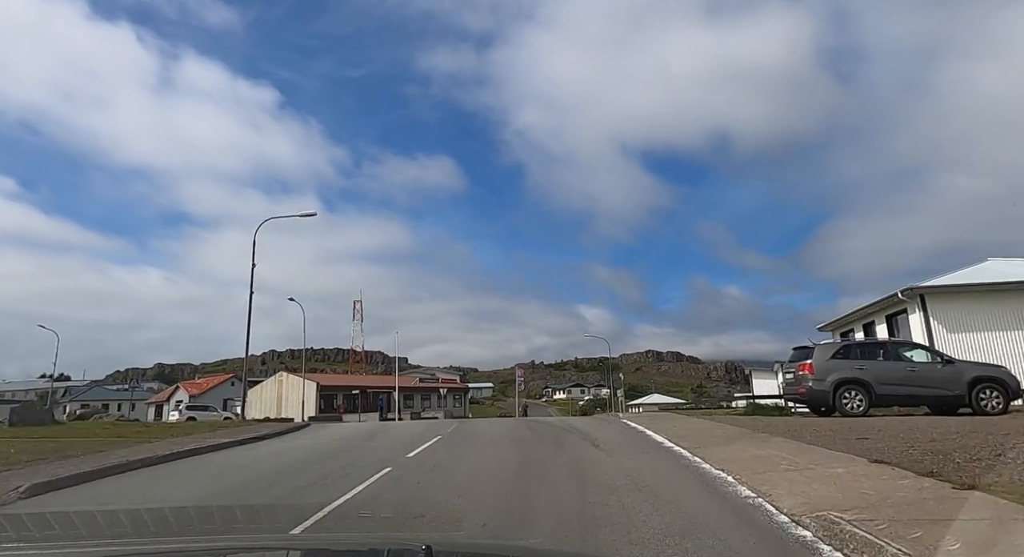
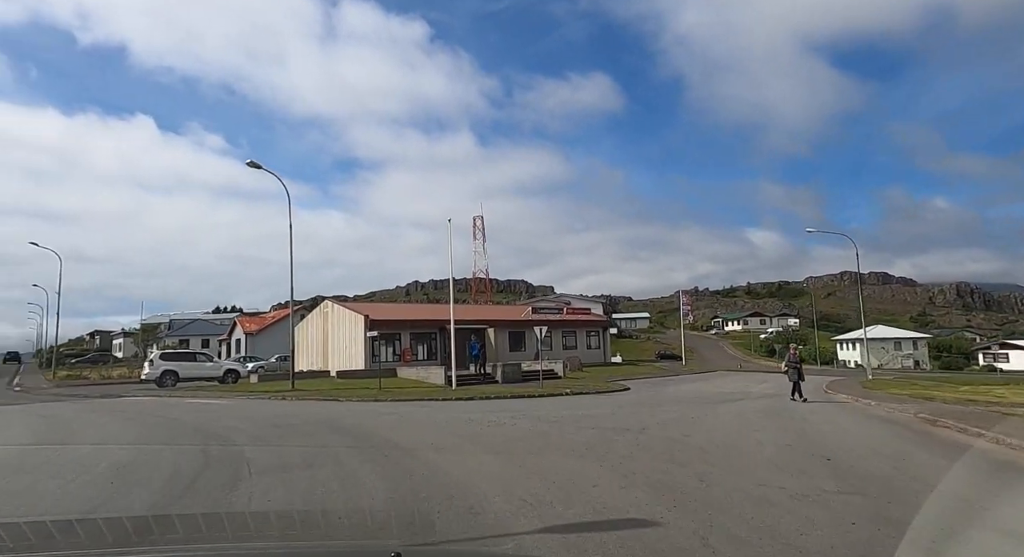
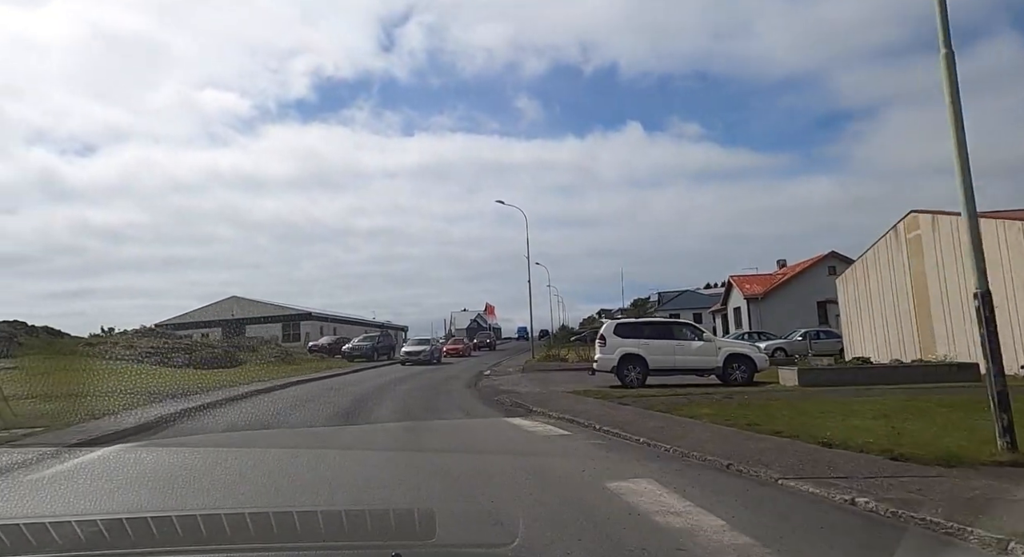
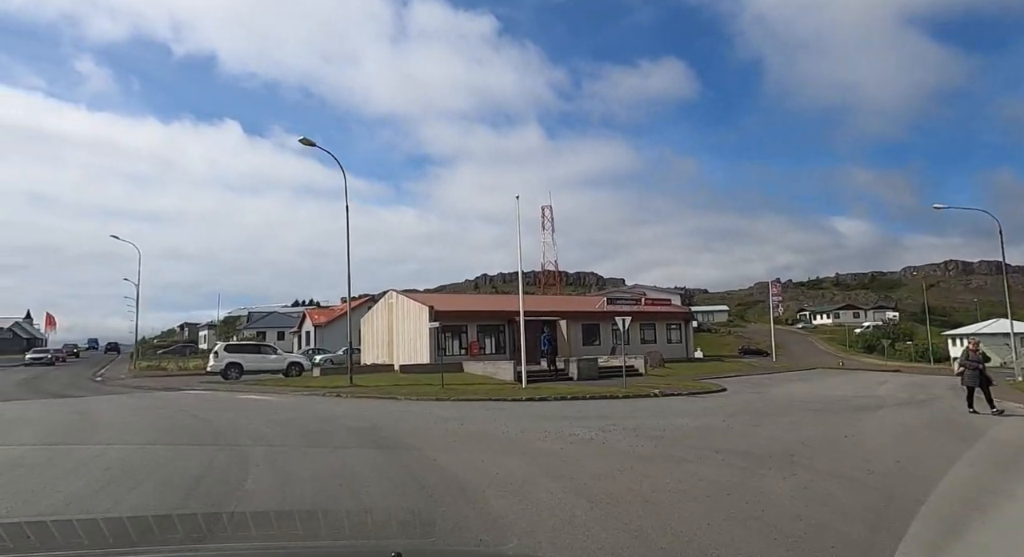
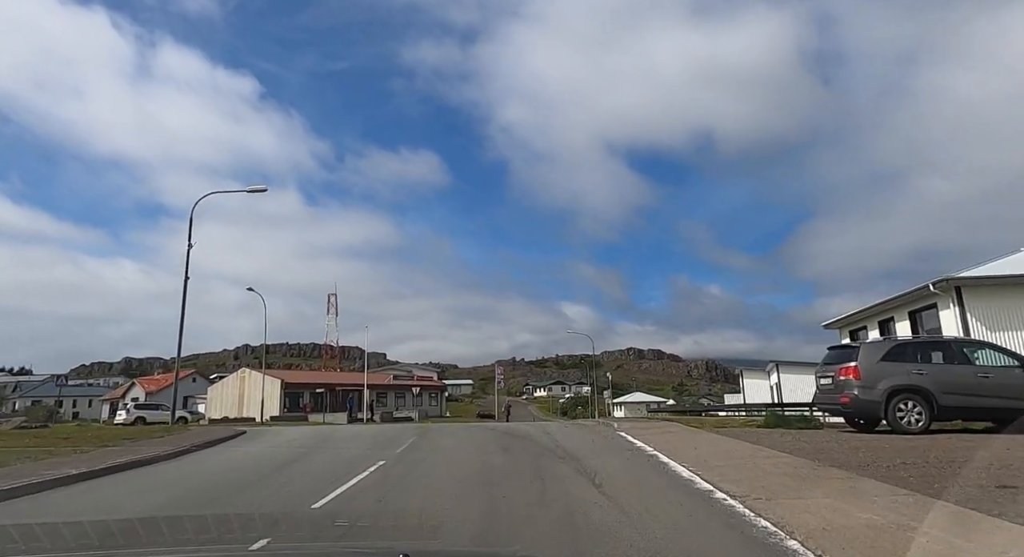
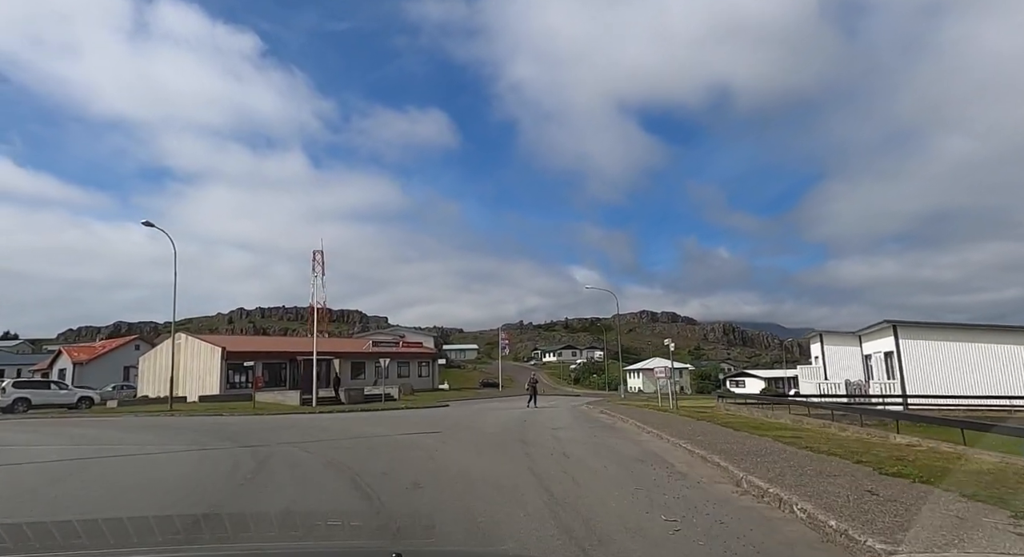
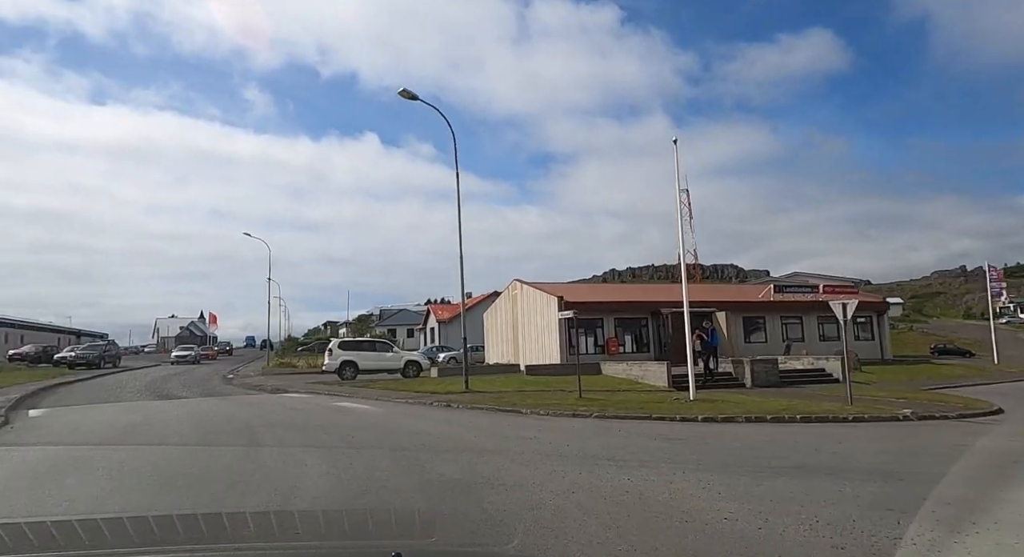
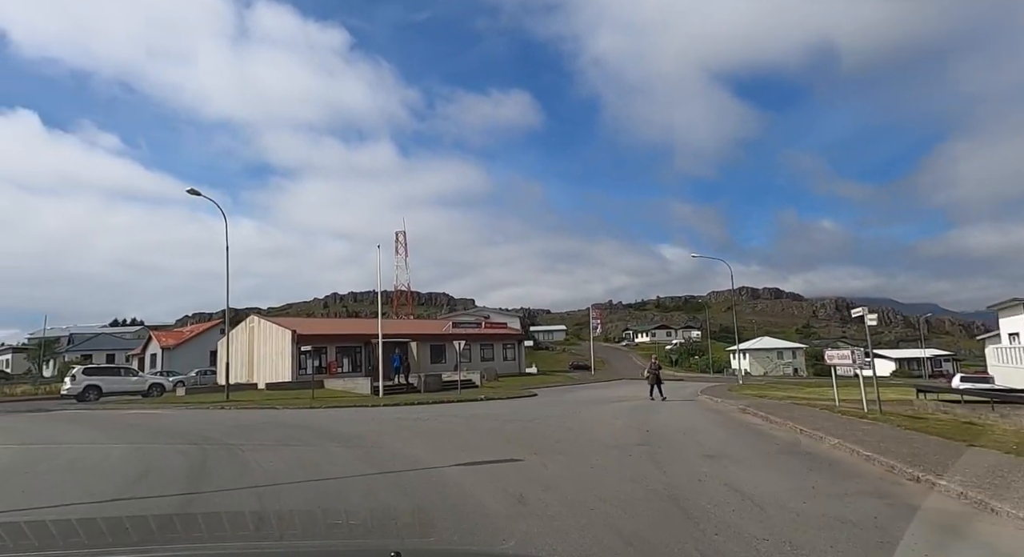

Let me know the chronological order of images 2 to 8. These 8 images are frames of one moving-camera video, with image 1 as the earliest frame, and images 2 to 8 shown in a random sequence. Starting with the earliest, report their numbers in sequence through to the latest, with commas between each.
5, 6, 8, 2, 4, 7, 3
